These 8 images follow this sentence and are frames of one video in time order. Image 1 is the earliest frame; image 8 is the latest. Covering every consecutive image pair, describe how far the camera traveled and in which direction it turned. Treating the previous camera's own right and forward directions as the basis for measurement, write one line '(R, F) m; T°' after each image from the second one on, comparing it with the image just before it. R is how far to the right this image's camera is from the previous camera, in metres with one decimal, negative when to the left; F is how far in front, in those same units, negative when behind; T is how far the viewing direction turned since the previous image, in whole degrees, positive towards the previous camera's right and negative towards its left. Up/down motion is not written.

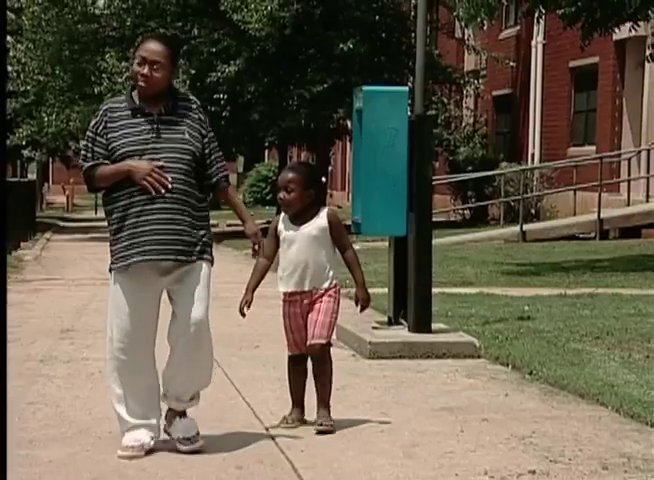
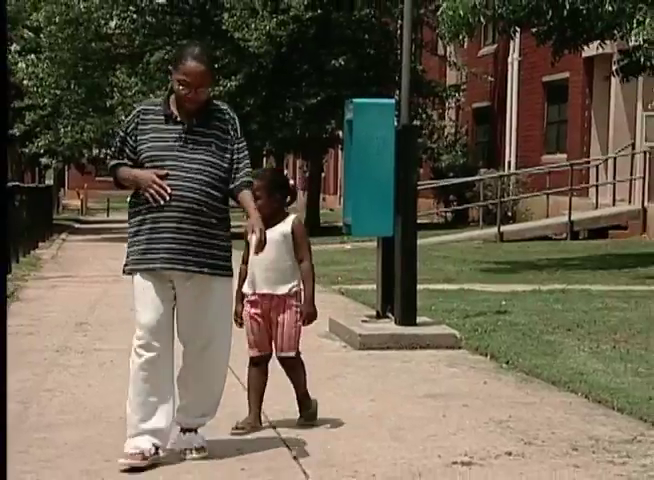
(+0.1, -0.7) m; 0°
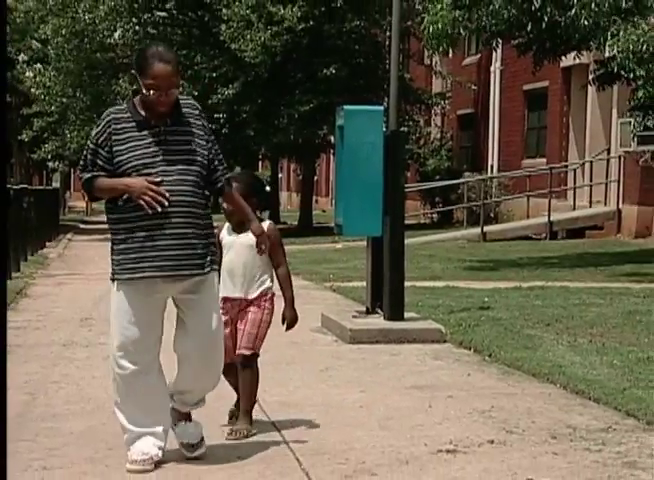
(0.0, -0.5) m; 0°
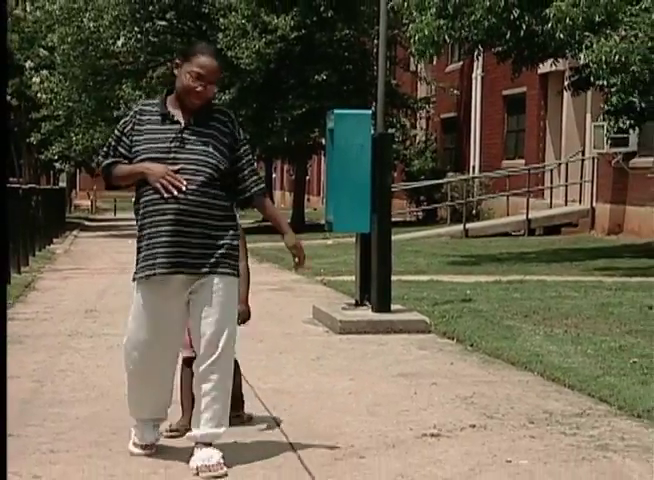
(0.0, -0.5) m; 0°
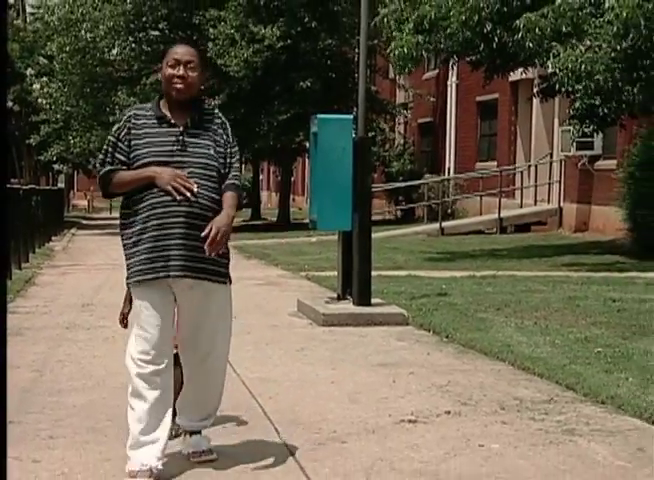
(0.0, -0.6) m; +1°
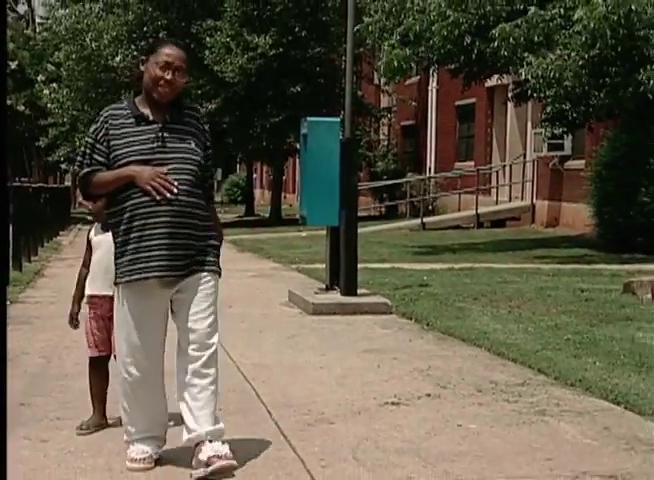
(0.0, -0.7) m; 0°
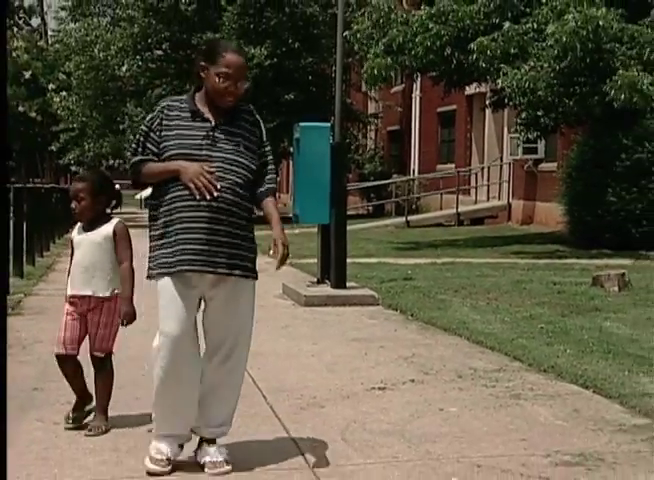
(0.0, -0.8) m; 0°
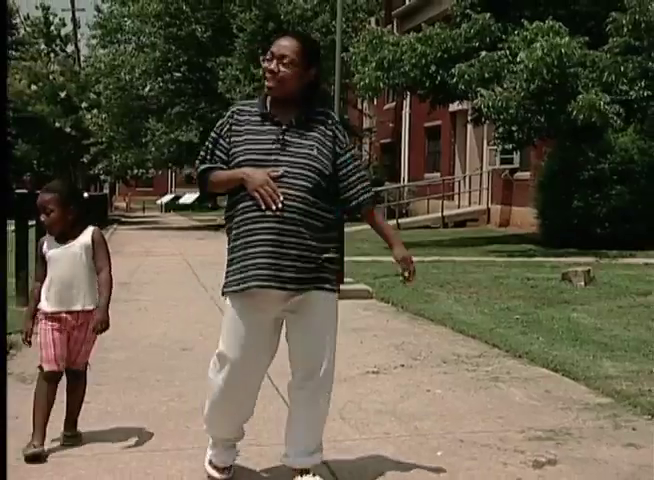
(+0.1, -1.4) m; -1°
